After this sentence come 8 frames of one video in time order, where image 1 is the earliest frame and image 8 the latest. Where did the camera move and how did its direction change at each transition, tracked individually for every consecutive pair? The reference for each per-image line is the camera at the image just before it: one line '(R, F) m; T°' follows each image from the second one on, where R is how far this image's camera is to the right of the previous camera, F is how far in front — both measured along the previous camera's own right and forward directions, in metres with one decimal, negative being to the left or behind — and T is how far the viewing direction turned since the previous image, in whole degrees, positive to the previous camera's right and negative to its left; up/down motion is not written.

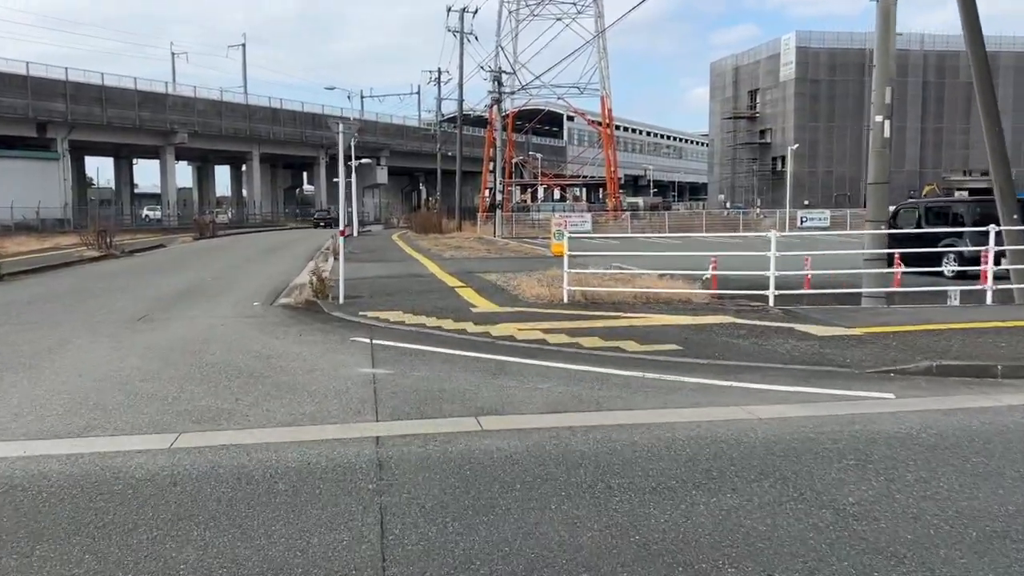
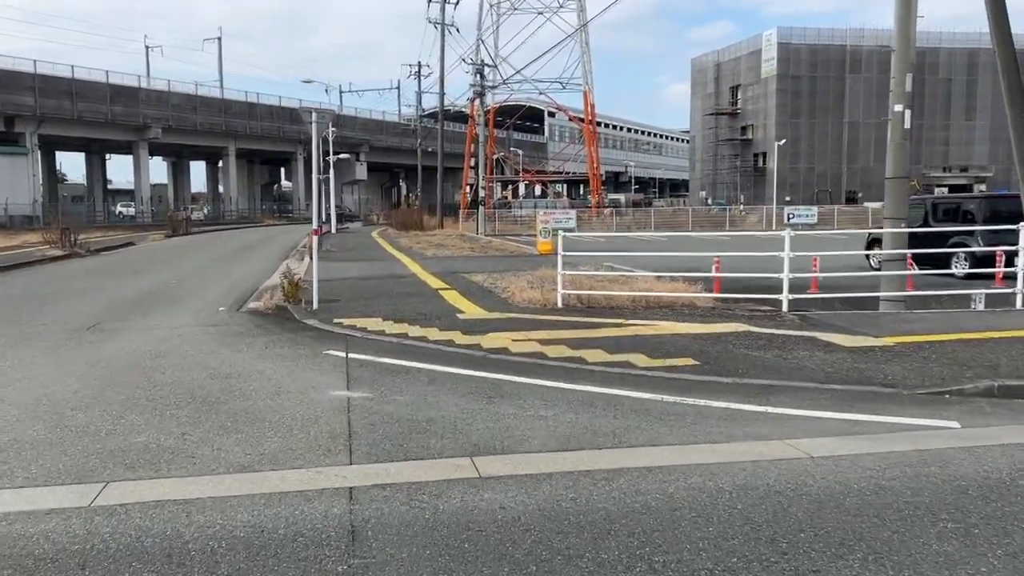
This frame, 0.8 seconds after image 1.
(-0.1, +1.1) m; +1°
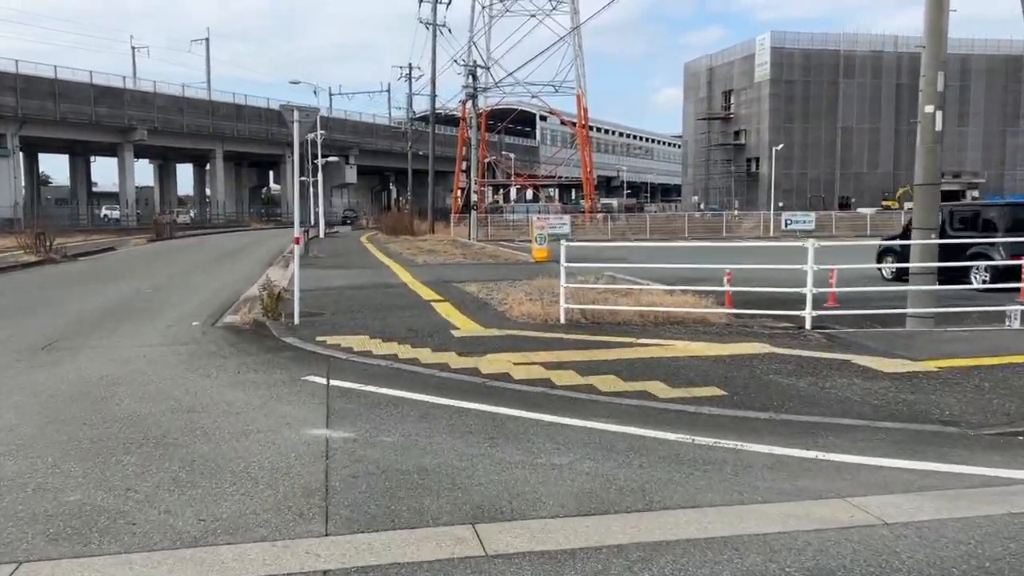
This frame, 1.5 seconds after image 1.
(-0.1, +0.9) m; +1°
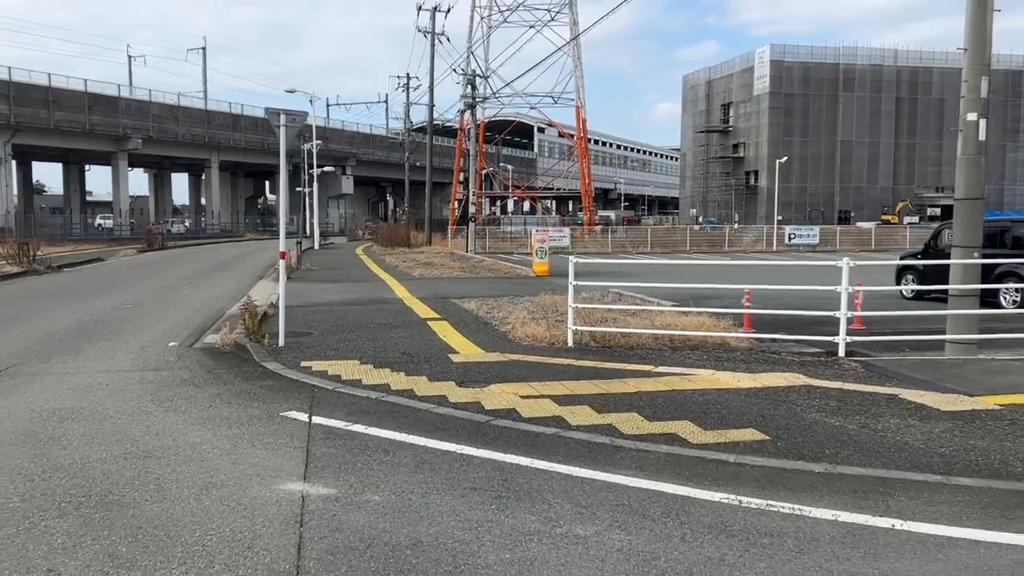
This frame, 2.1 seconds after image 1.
(-0.1, +0.9) m; 0°
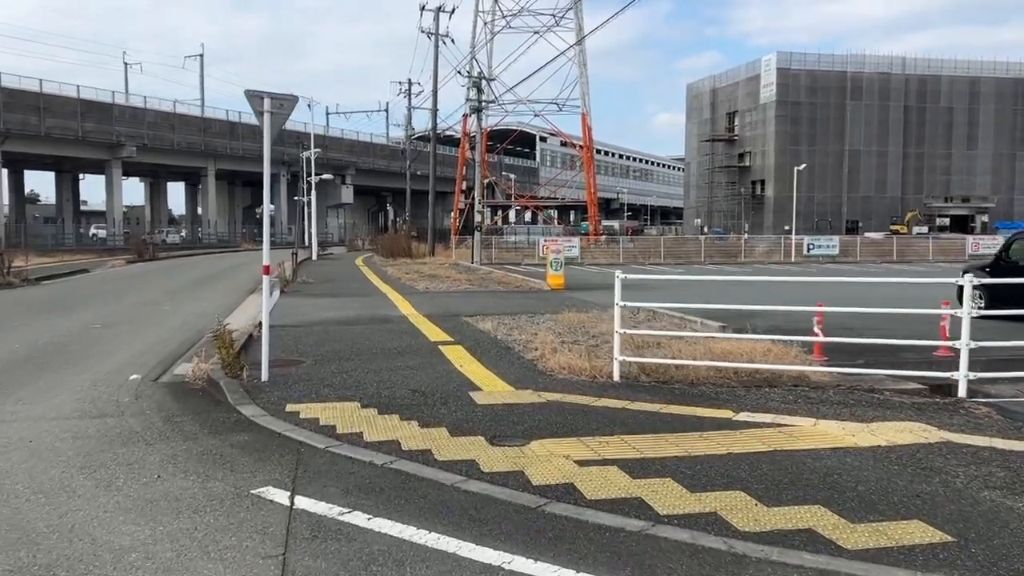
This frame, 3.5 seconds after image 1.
(-0.4, +1.8) m; 0°
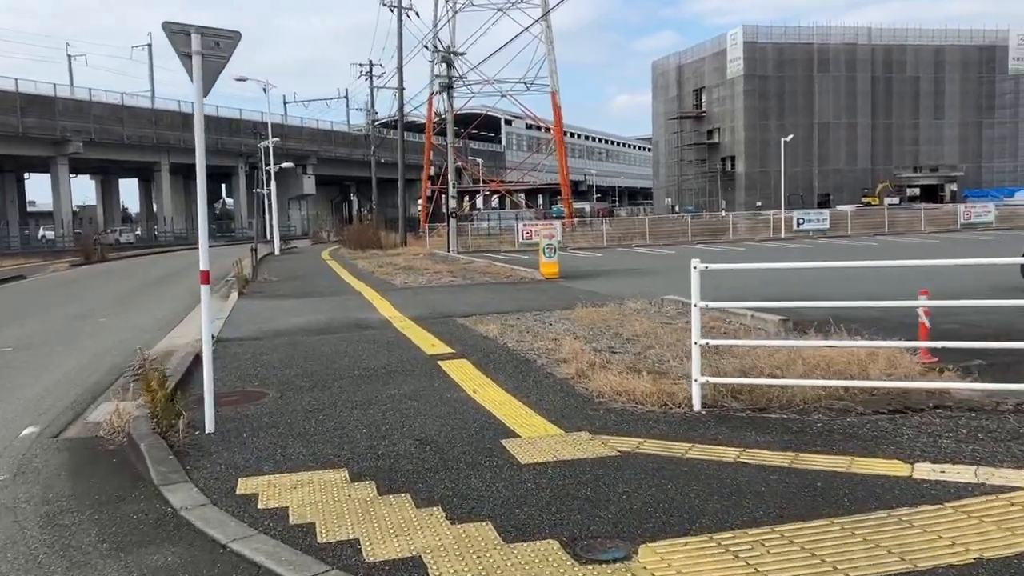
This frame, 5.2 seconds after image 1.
(-0.5, +2.4) m; +2°
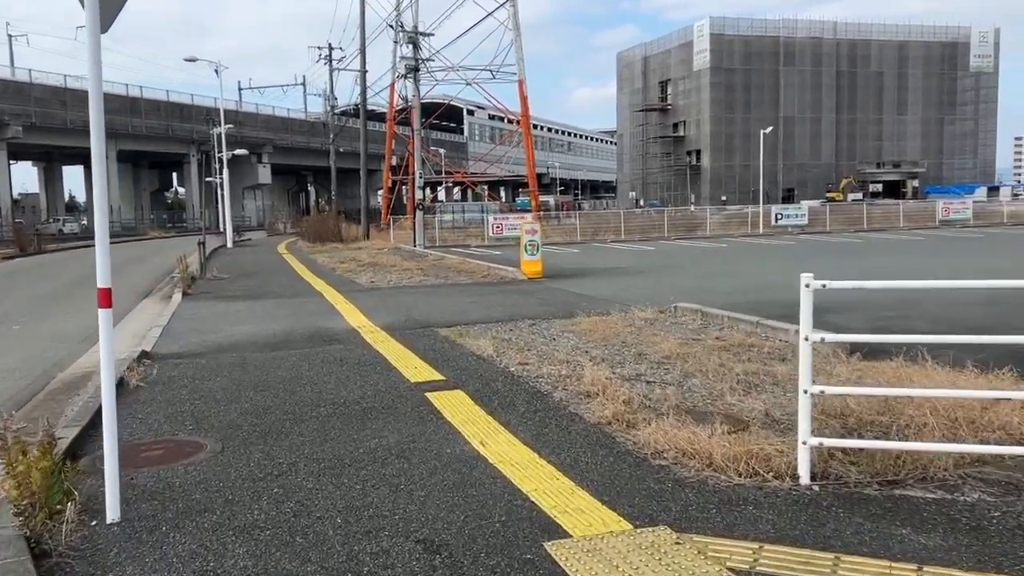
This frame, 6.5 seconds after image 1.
(-0.4, +1.8) m; +3°
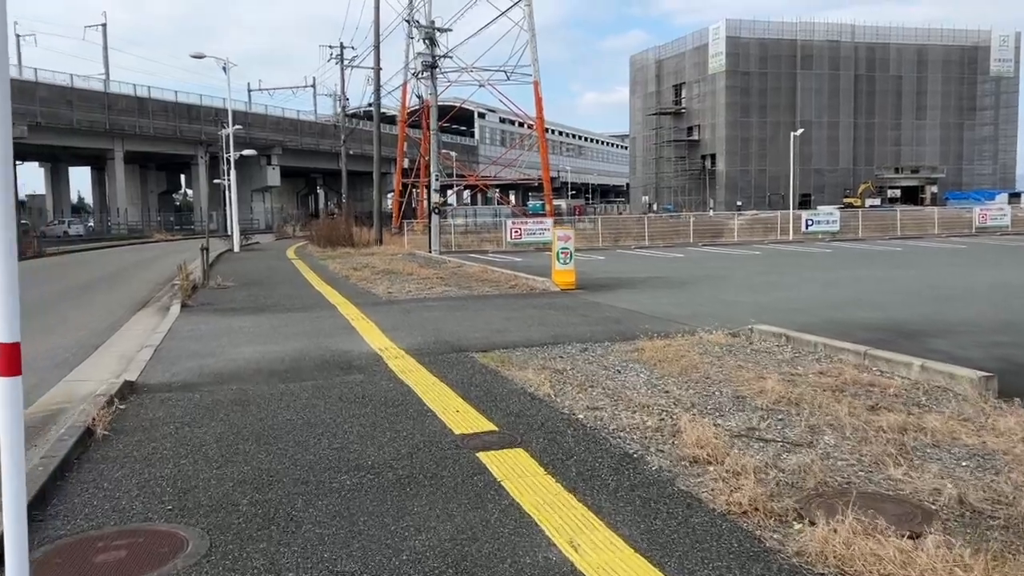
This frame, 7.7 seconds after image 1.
(-0.5, +1.6) m; -1°
